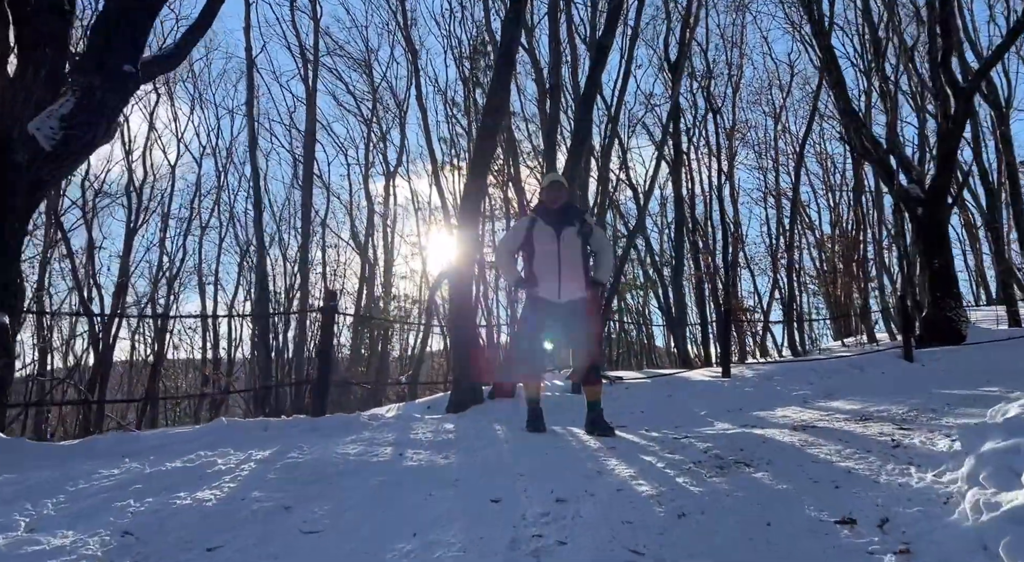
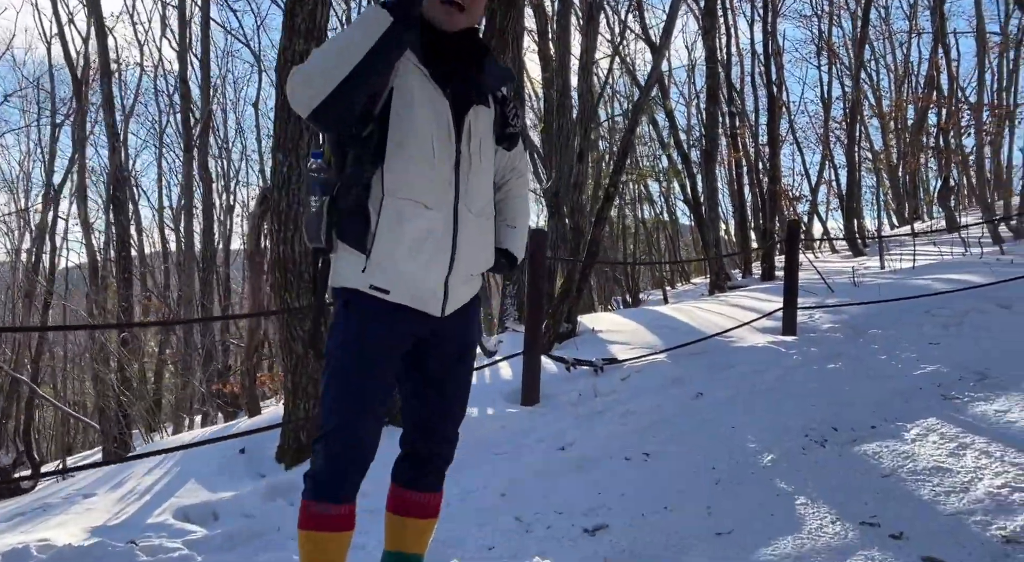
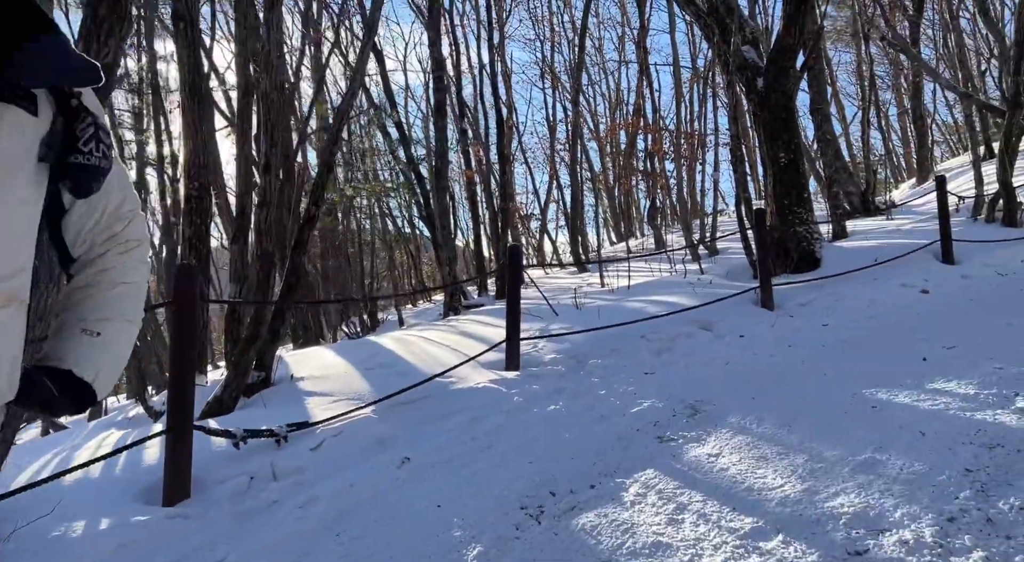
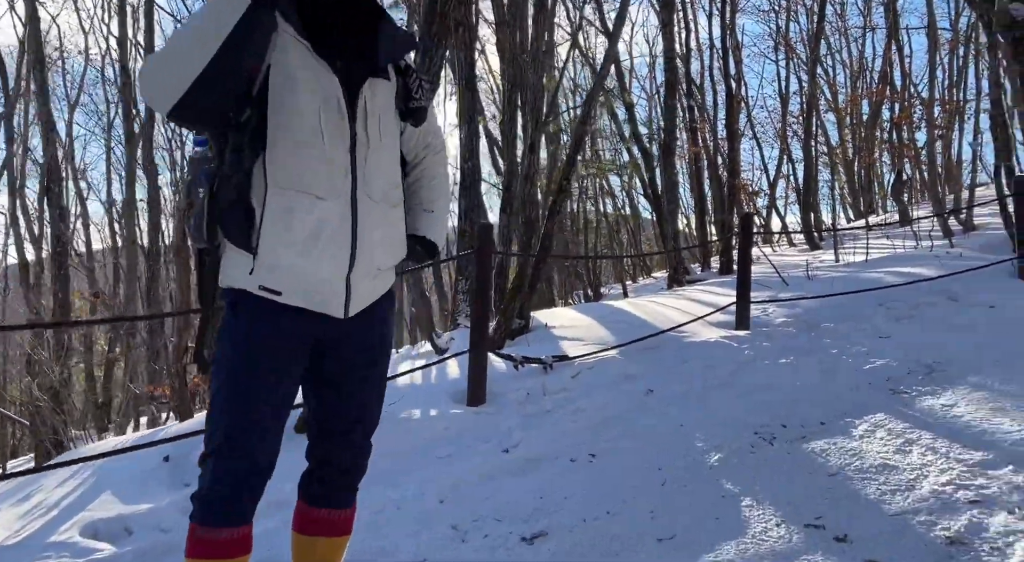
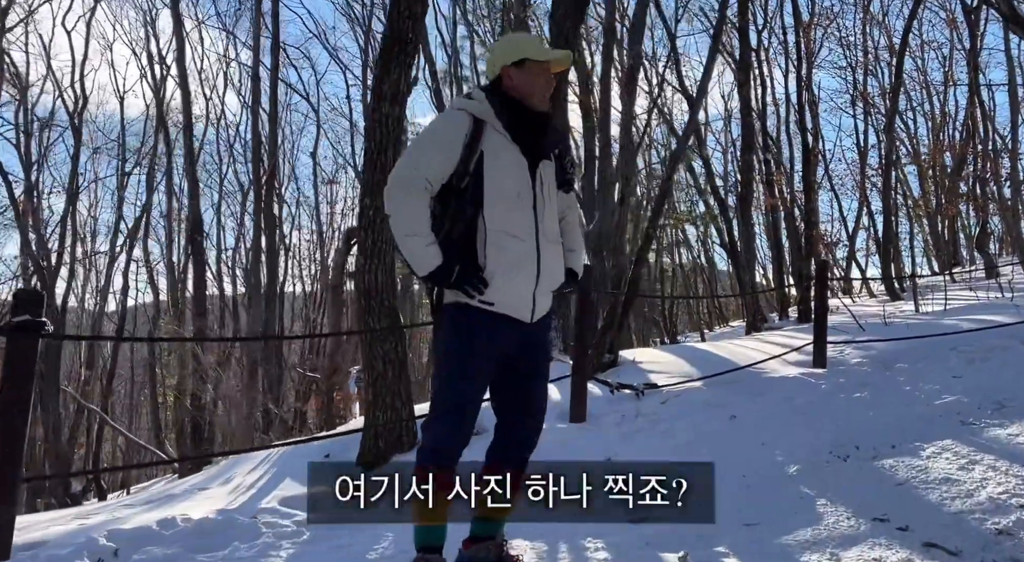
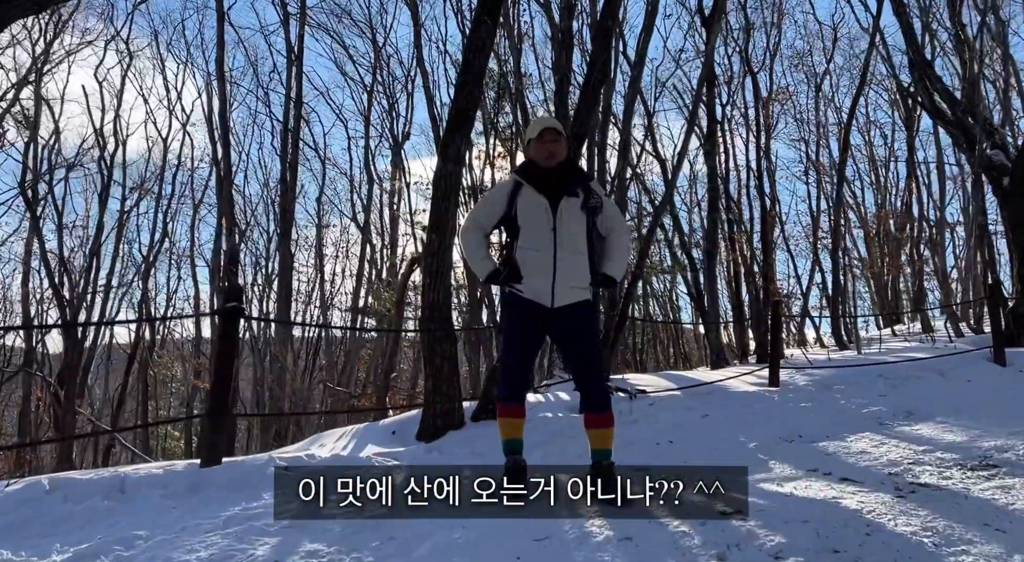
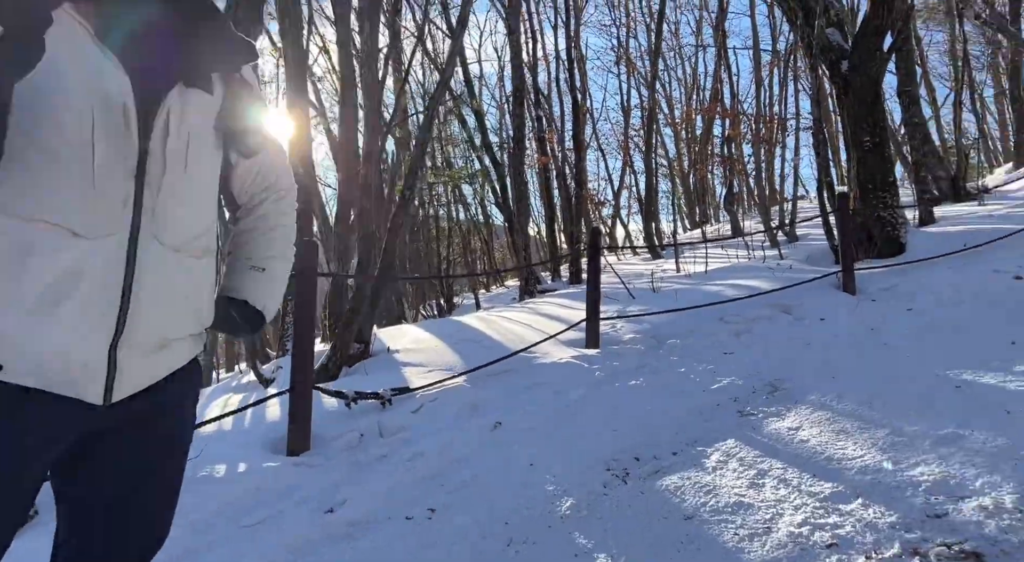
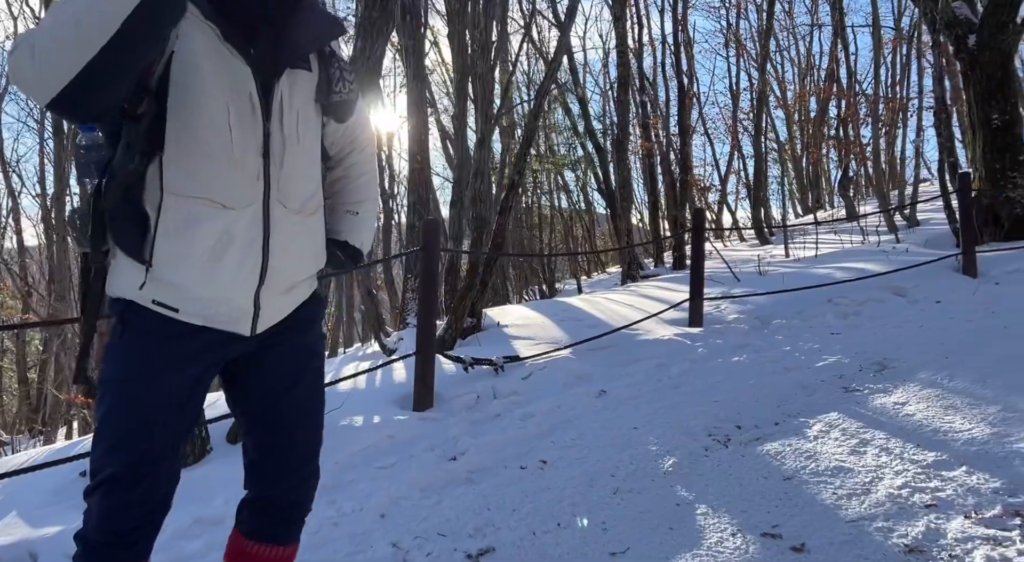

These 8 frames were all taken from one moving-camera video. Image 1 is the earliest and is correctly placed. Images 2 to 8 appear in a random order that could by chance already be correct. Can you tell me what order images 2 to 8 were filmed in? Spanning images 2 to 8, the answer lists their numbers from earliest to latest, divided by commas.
6, 5, 2, 4, 8, 7, 3
